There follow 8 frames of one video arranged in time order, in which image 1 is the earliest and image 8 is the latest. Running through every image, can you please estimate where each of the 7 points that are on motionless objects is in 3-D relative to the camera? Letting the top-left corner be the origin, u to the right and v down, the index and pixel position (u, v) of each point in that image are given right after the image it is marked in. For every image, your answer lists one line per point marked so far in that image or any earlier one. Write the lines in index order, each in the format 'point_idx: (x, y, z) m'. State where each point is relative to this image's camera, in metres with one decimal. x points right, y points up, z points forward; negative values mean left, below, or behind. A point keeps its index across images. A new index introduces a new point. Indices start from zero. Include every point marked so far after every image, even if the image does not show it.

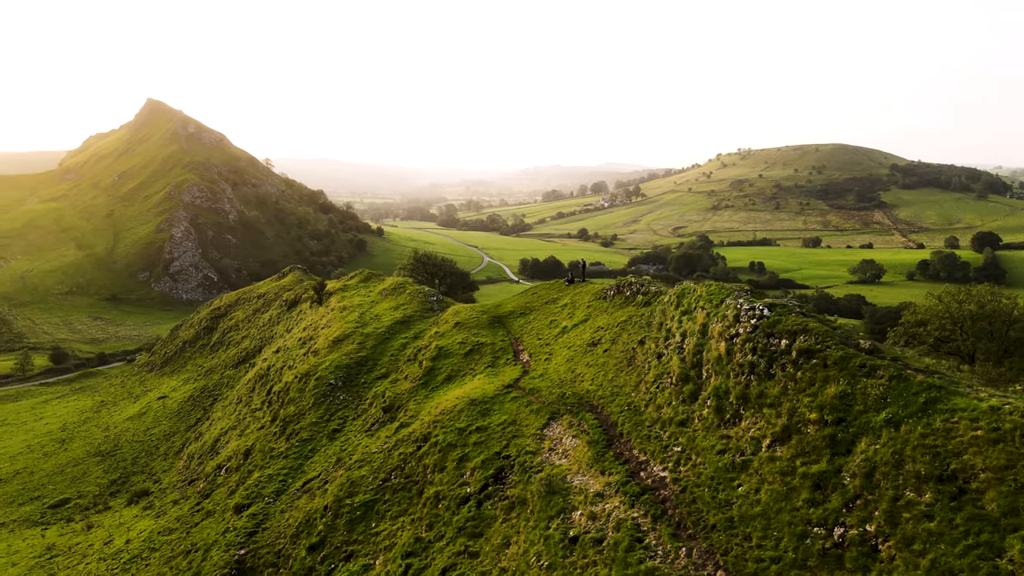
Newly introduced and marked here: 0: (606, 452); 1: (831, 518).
0: (+1.9, -3.4, +14.9) m
1: (+3.9, -2.9, +9.1) m
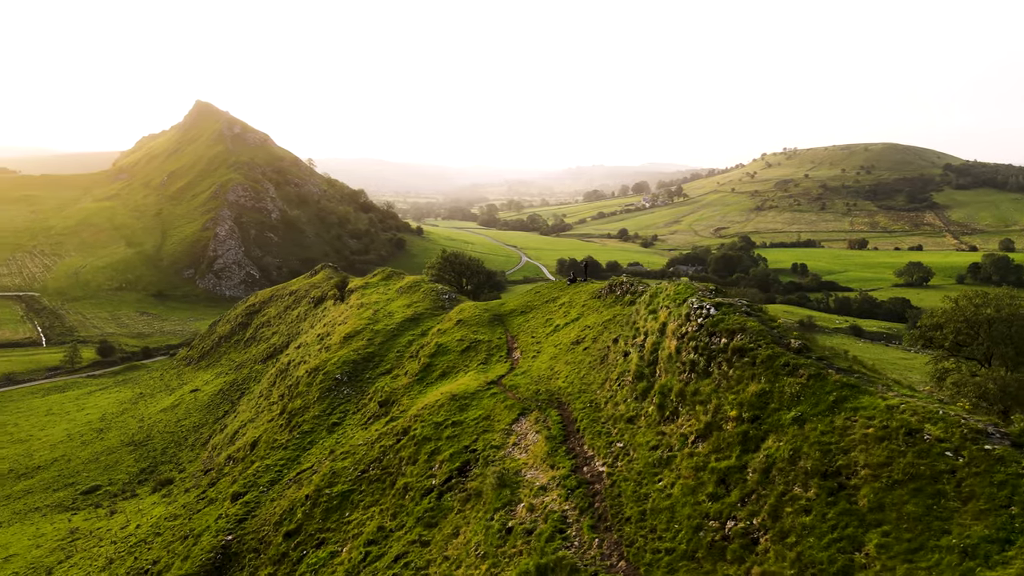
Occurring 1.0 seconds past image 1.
0: (+1.0, -3.3, +15.2) m
1: (+2.7, -2.9, +9.3) m
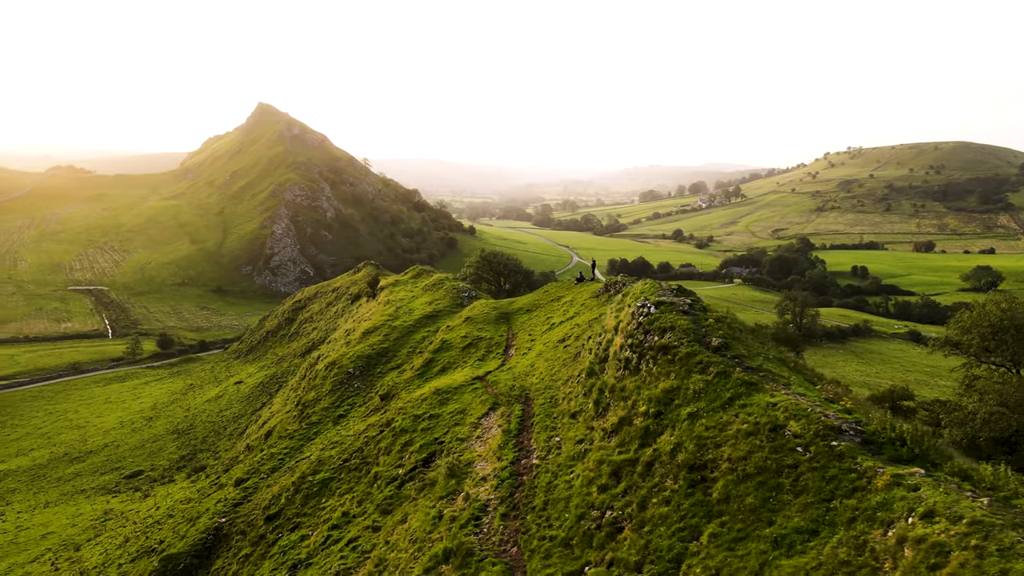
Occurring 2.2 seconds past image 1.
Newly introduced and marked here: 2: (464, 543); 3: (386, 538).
0: (0.0, -3.3, +15.6) m
1: (+1.2, -2.8, +9.6) m
2: (-0.9, -3.9, +11.1) m
3: (-2.5, -4.9, +14.1) m
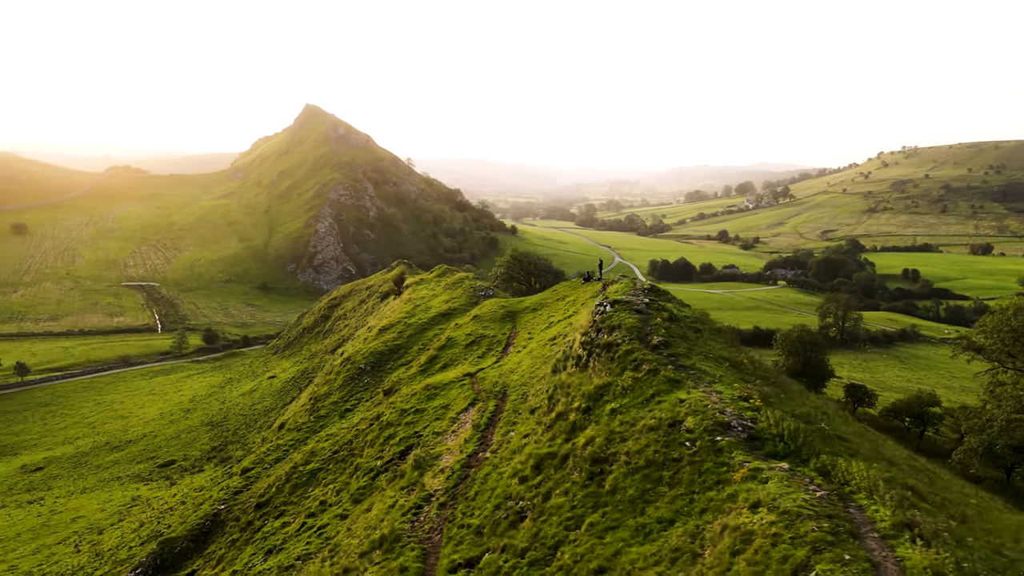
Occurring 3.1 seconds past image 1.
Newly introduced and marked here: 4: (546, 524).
0: (-0.8, -3.2, +16.0) m
1: (+0.1, -2.8, +9.9) m
2: (-1.9, -3.9, +11.6) m
3: (-3.3, -4.8, +14.6) m
4: (+0.4, -2.8, +8.5) m
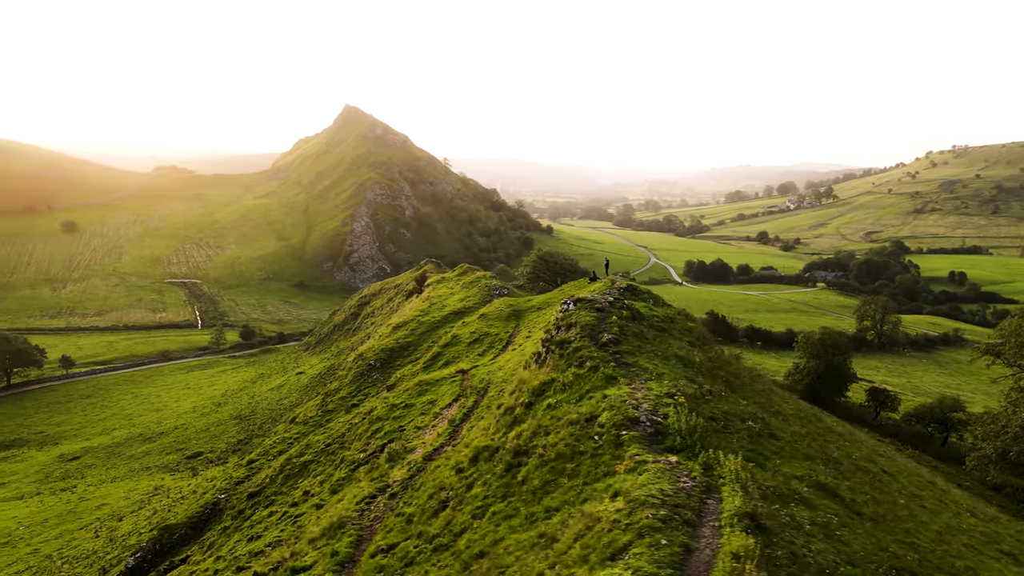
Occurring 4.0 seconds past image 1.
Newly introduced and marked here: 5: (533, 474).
0: (-1.4, -3.2, +16.3) m
1: (-0.8, -2.7, +10.2) m
2: (-2.8, -3.8, +12.0) m
3: (-4.0, -4.7, +15.1) m
4: (-0.6, -2.7, +8.8) m
5: (+0.2, -2.2, +8.5) m
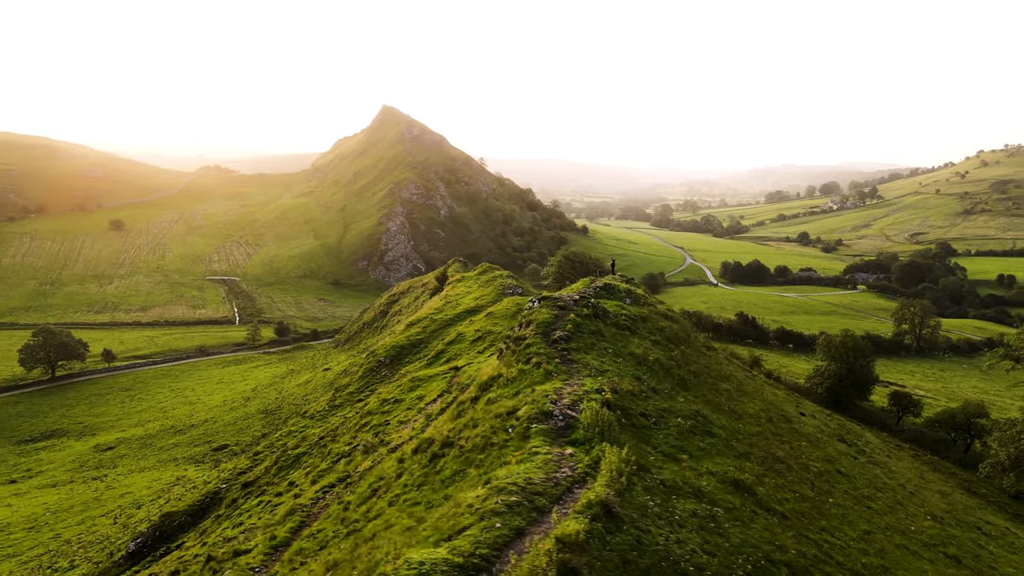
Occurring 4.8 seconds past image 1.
0: (-2.0, -3.1, +16.7) m
1: (-1.8, -2.7, +10.5) m
2: (-3.6, -3.7, +12.4) m
3: (-4.7, -4.7, +15.6) m
4: (-1.6, -2.7, +9.1) m
5: (-0.7, -2.1, +8.8) m
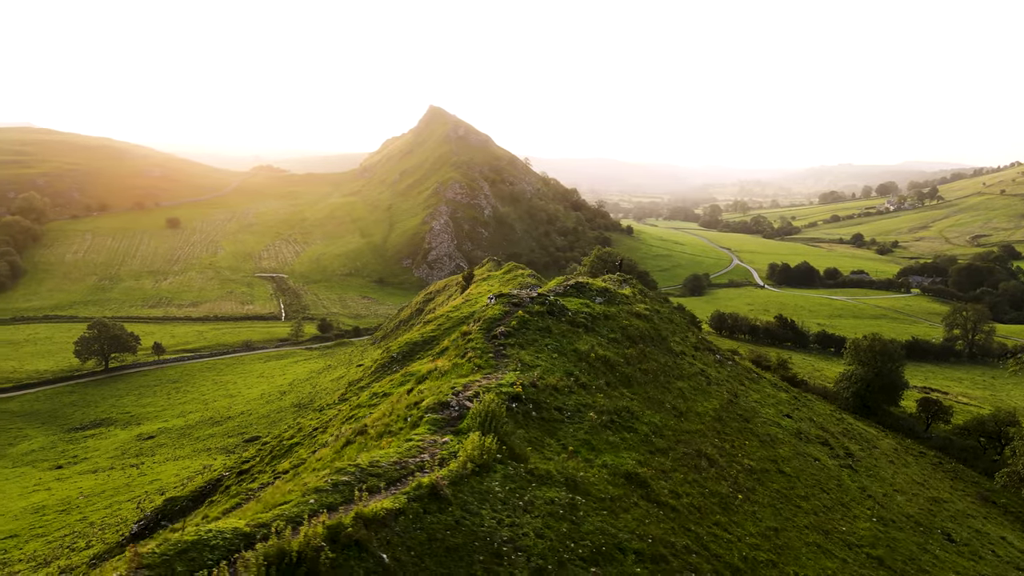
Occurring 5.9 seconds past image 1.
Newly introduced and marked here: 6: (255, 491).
0: (-2.8, -3.0, +17.1) m
1: (-2.9, -2.6, +11.0) m
2: (-4.6, -3.6, +13.0) m
3: (-5.5, -4.5, +16.2) m
4: (-2.8, -2.6, +9.5) m
5: (-2.0, -2.1, +9.2) m
6: (-4.7, -3.8, +13.7) m
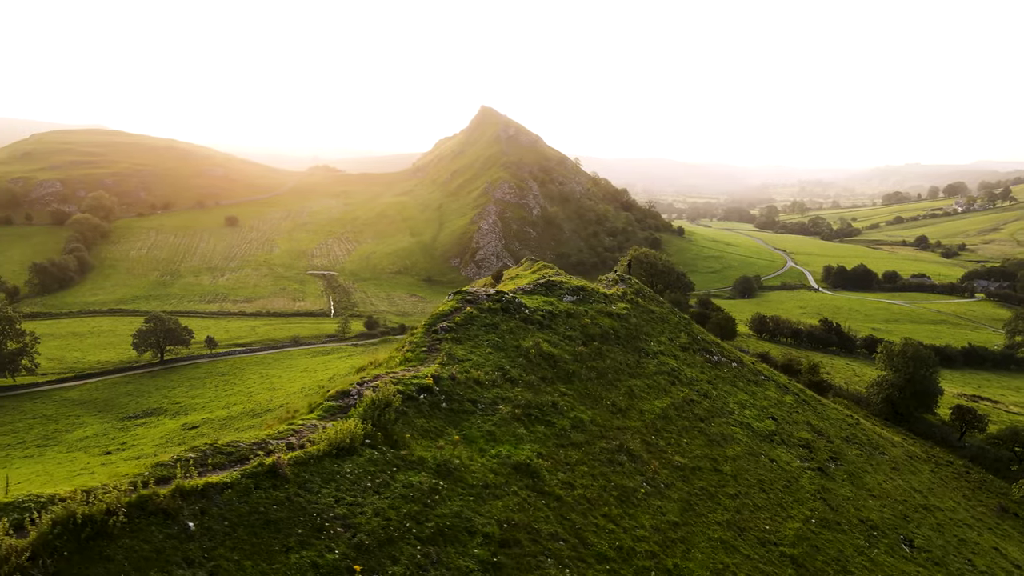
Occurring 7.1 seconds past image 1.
0: (-3.5, -2.9, +17.7) m
1: (-4.1, -2.5, +11.6) m
2: (-5.7, -3.5, +13.7) m
3: (-6.3, -4.4, +17.0) m
4: (-4.1, -2.5, +10.1) m
5: (-3.3, -2.0, +9.7) m
6: (-5.8, -3.7, +14.4) m
